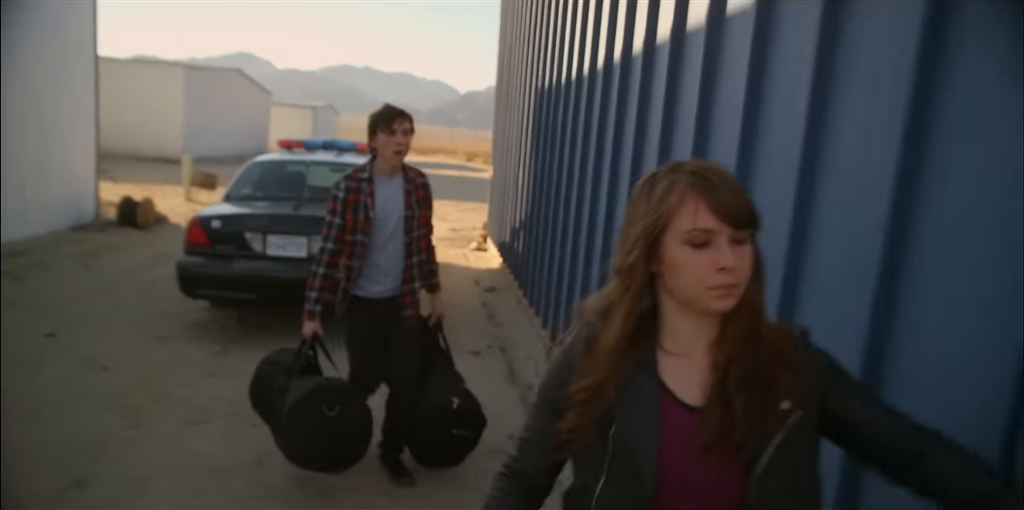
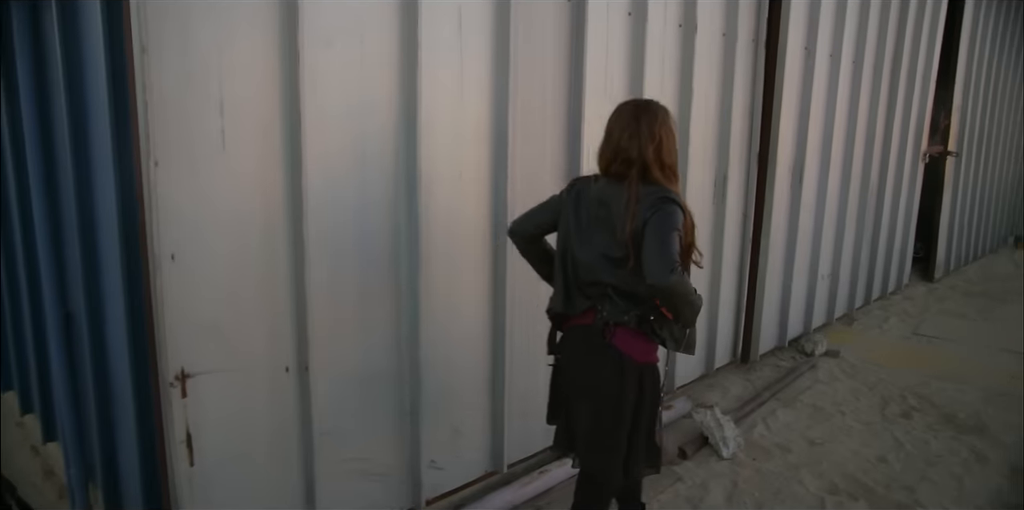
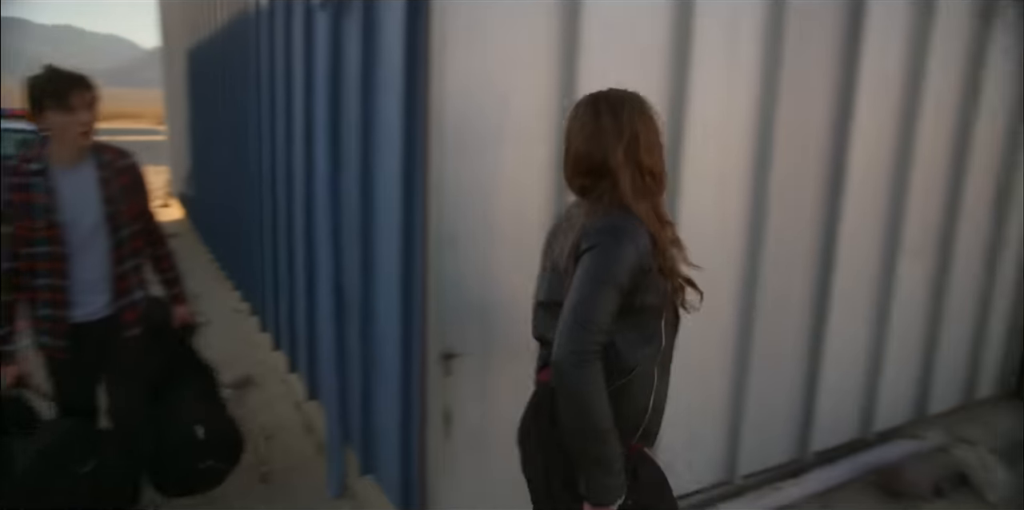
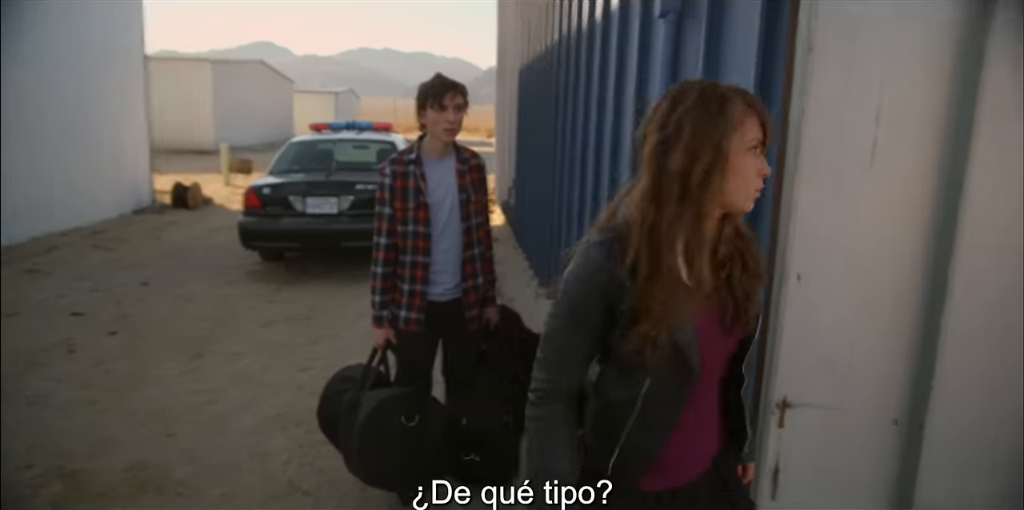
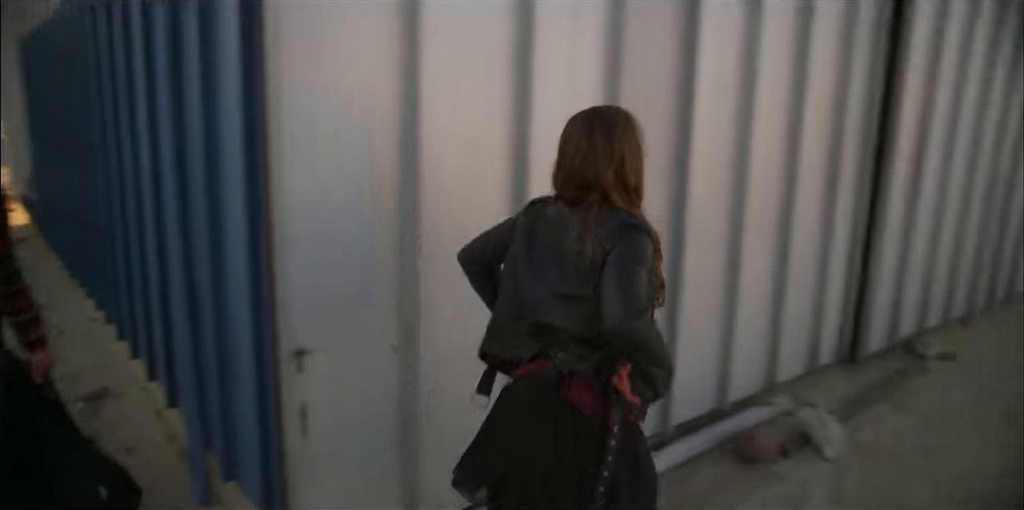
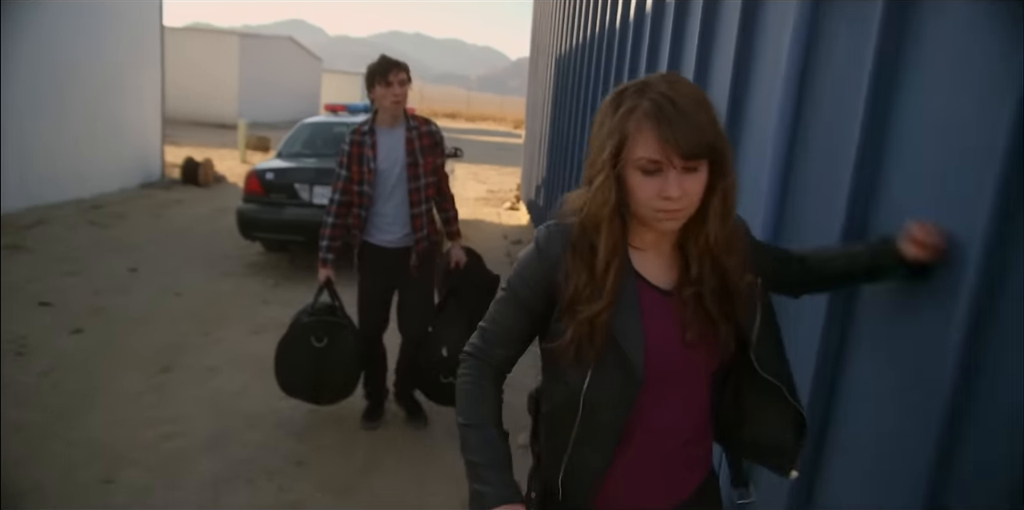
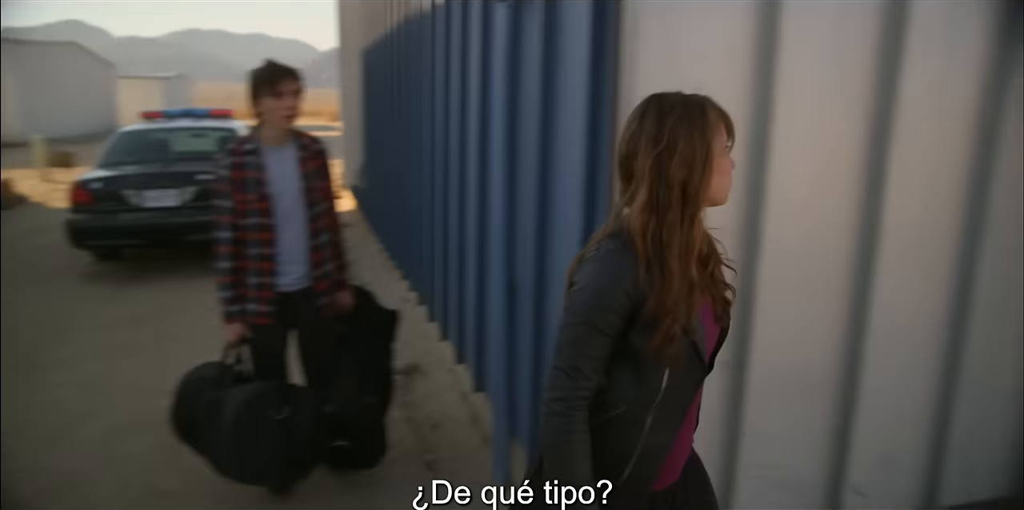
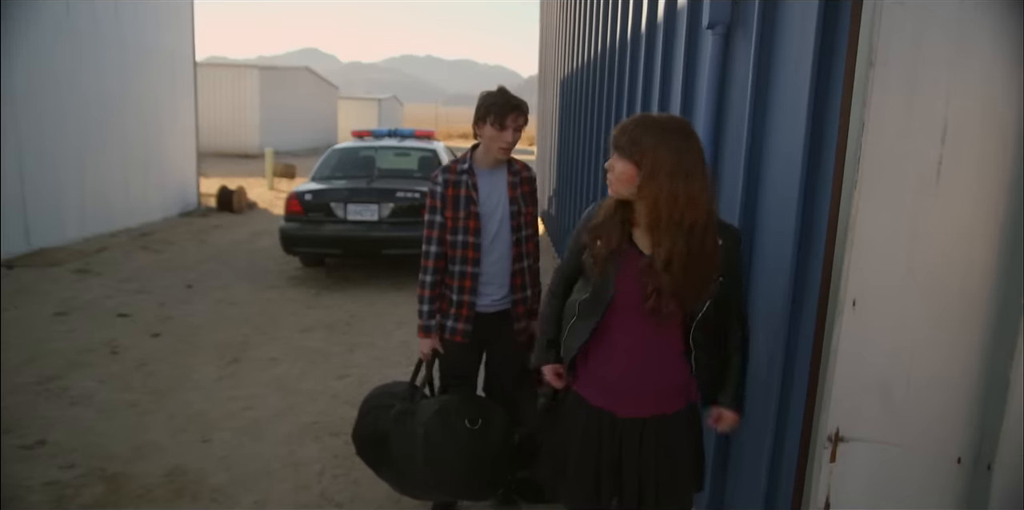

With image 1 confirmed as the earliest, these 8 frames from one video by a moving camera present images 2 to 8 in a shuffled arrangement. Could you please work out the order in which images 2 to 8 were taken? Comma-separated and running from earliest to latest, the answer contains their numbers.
6, 8, 4, 7, 3, 5, 2
